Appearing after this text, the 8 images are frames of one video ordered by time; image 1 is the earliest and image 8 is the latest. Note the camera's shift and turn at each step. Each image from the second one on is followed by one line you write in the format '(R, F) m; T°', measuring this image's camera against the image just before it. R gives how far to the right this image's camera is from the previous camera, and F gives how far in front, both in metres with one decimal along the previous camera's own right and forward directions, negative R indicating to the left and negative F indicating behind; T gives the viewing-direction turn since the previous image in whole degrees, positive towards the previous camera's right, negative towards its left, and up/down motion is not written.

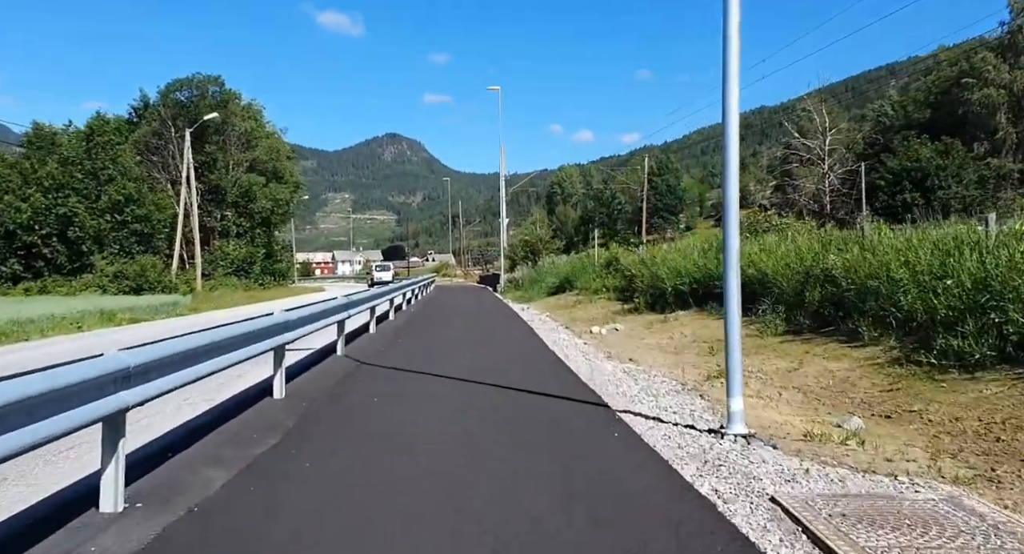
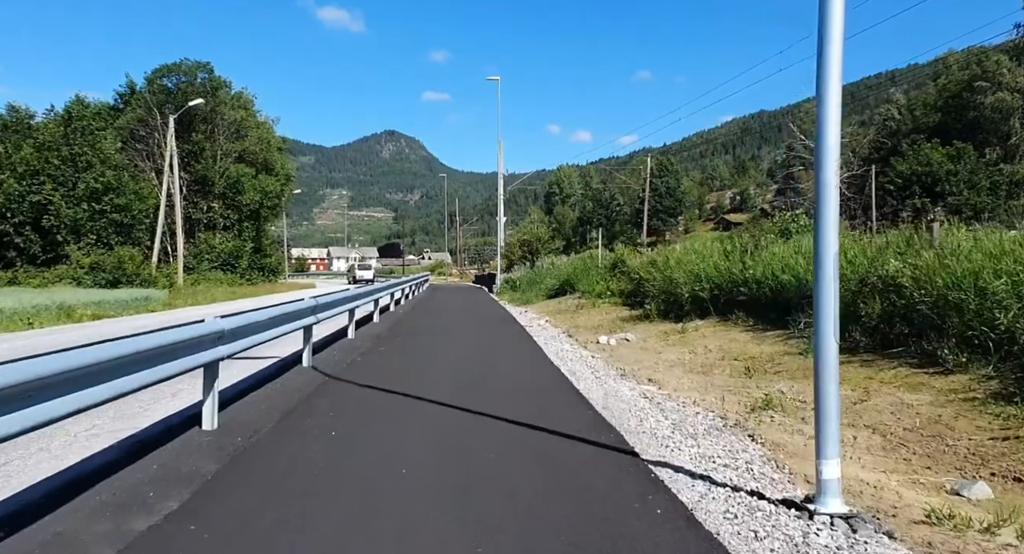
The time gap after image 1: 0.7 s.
(0.0, +1.9) m; 0°
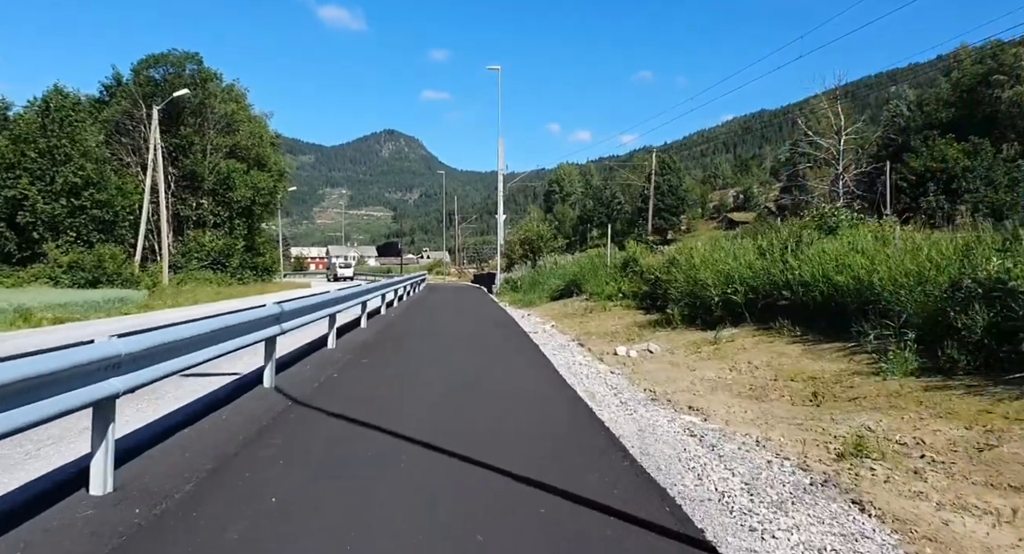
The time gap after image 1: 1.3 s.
(-0.1, +1.9) m; 0°
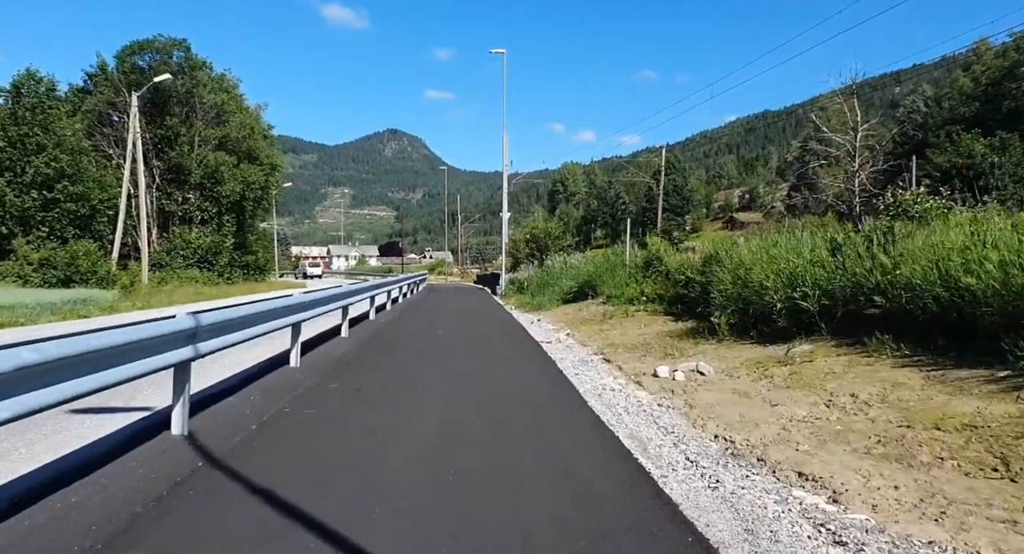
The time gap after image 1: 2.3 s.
(-0.1, +2.7) m; 0°
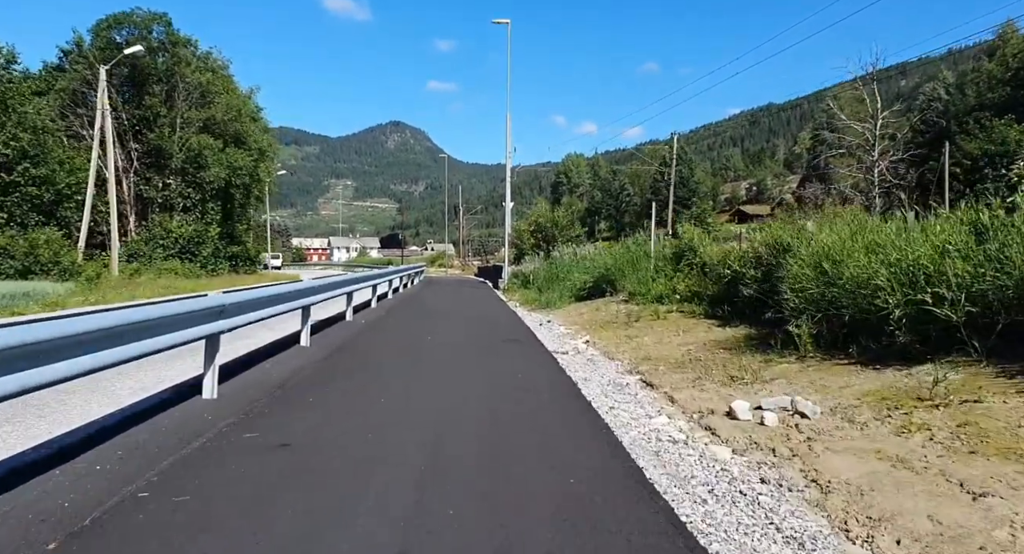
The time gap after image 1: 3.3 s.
(-0.1, +3.2) m; 0°
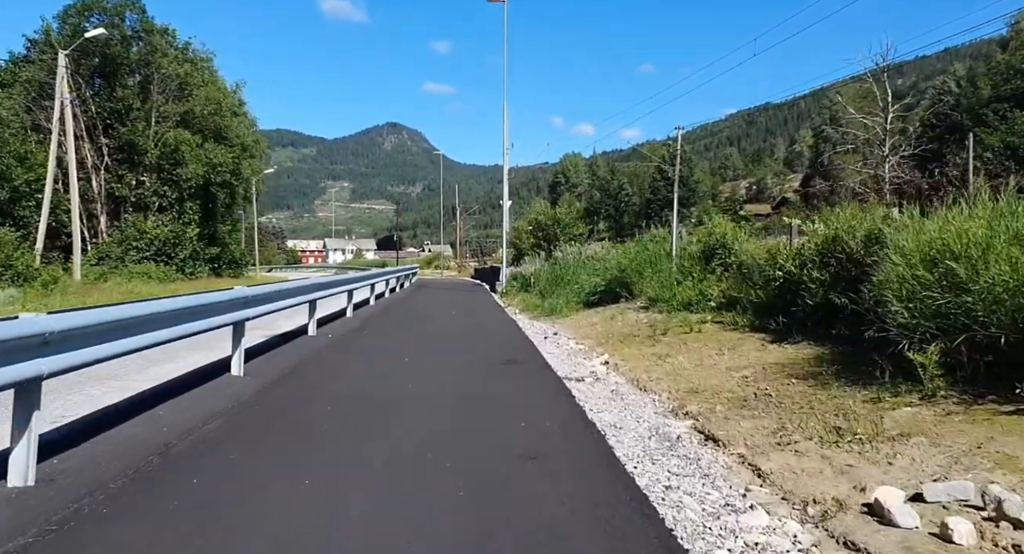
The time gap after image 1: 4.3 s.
(0.0, +2.8) m; 0°
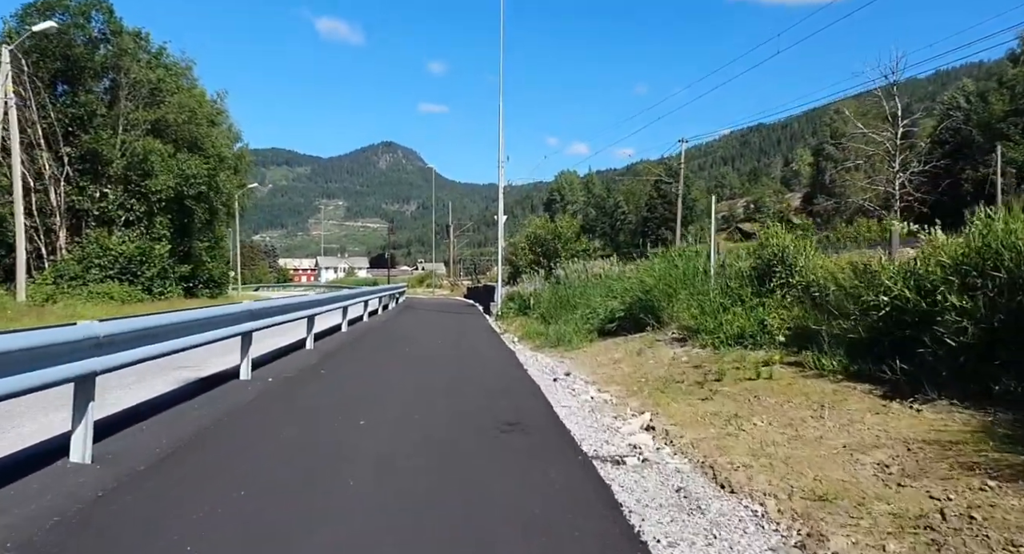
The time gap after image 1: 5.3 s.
(-0.1, +3.2) m; 0°
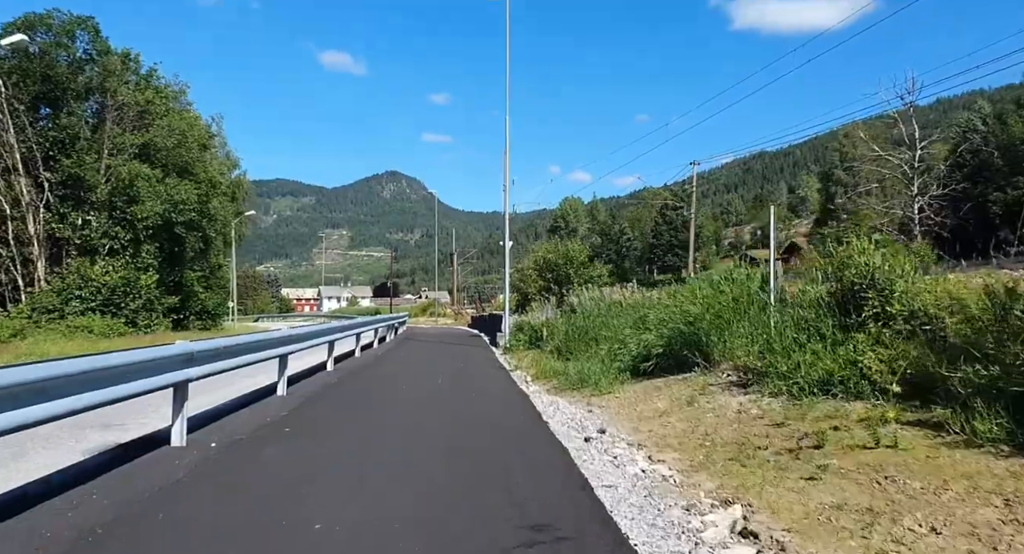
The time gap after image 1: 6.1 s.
(-0.2, +2.4) m; 0°
